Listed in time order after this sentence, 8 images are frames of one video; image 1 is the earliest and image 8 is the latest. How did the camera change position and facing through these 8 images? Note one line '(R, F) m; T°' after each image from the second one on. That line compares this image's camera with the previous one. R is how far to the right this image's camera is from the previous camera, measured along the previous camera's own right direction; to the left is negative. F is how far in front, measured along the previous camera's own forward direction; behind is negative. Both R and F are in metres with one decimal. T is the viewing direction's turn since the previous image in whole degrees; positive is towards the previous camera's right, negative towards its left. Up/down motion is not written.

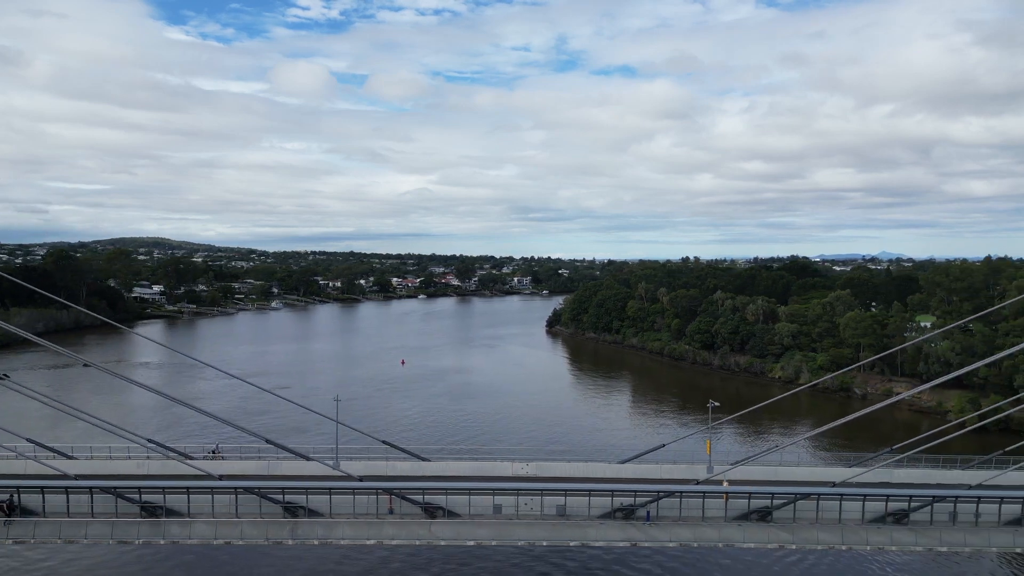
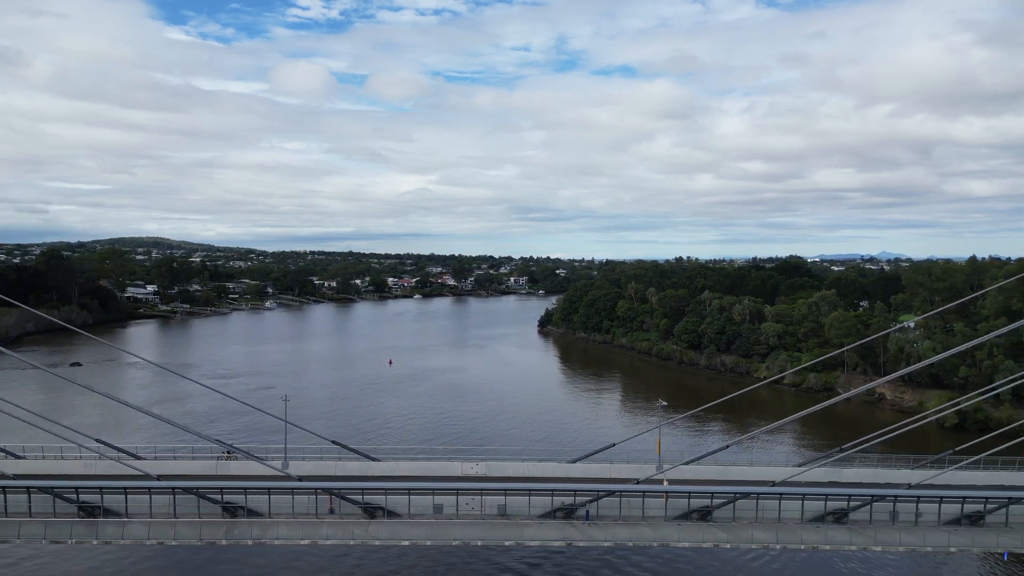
(+0.5, 0.0) m; 0°
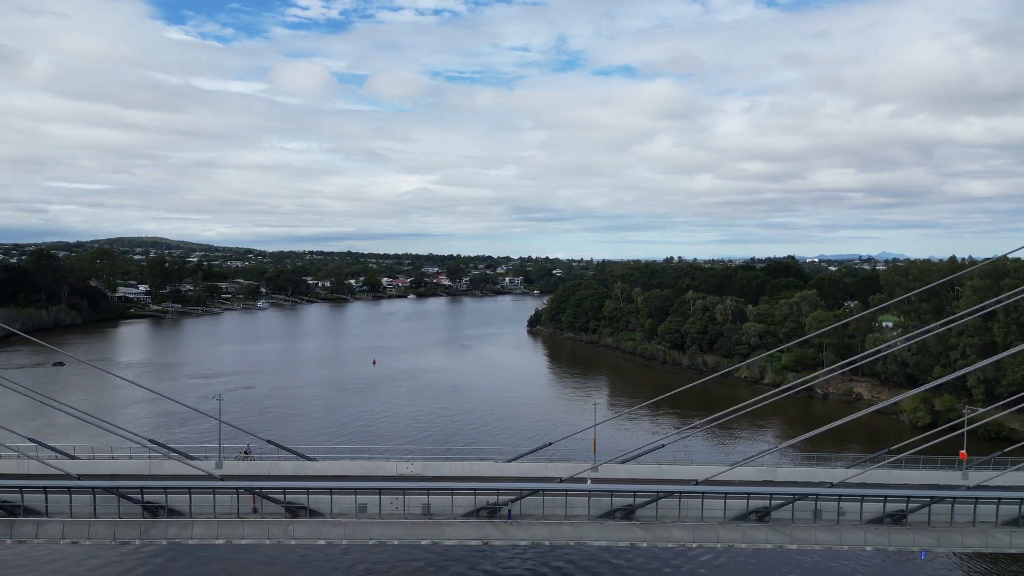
(+0.6, 0.0) m; 0°
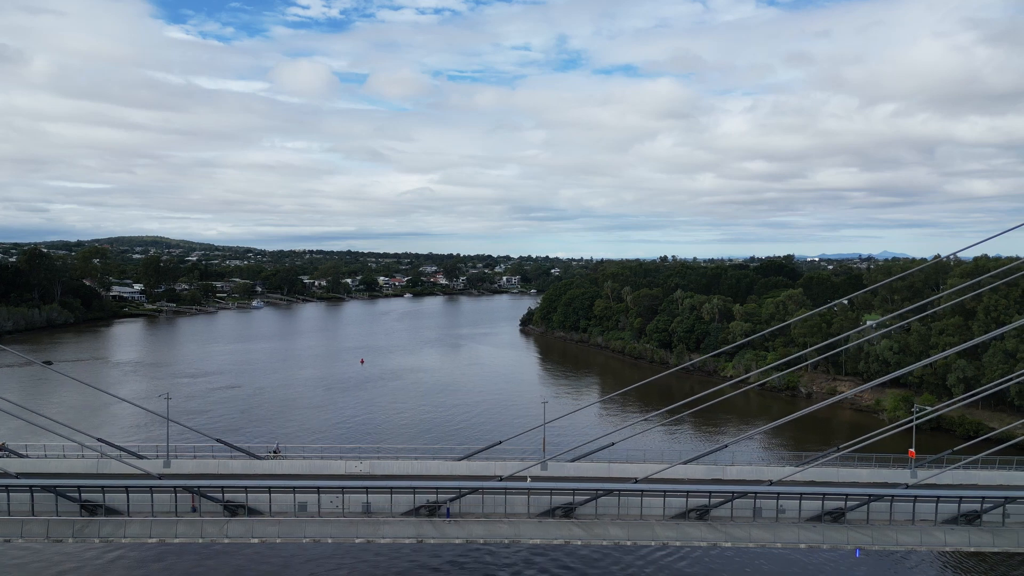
(+0.5, 0.0) m; 0°
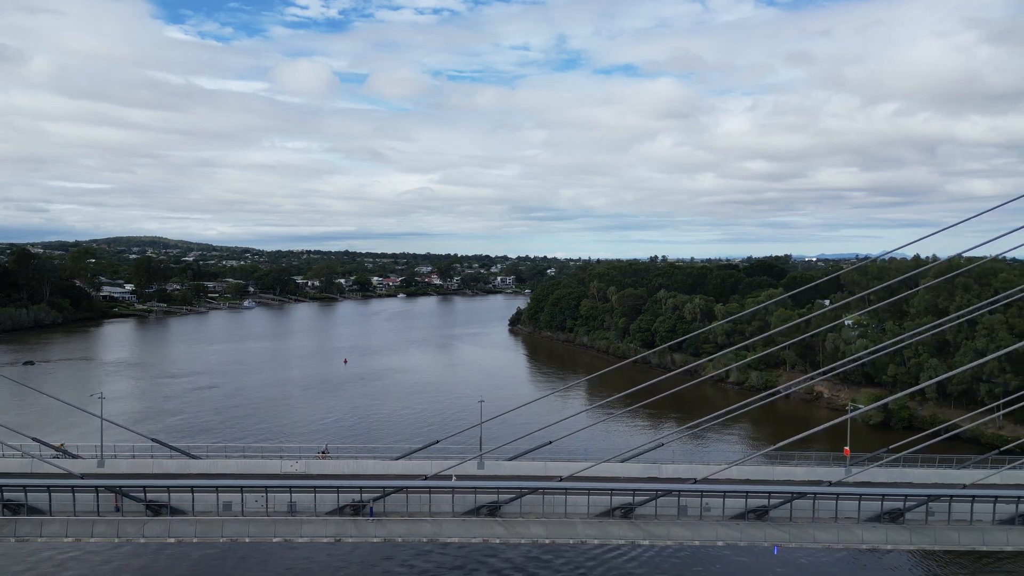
(+0.6, 0.0) m; 0°
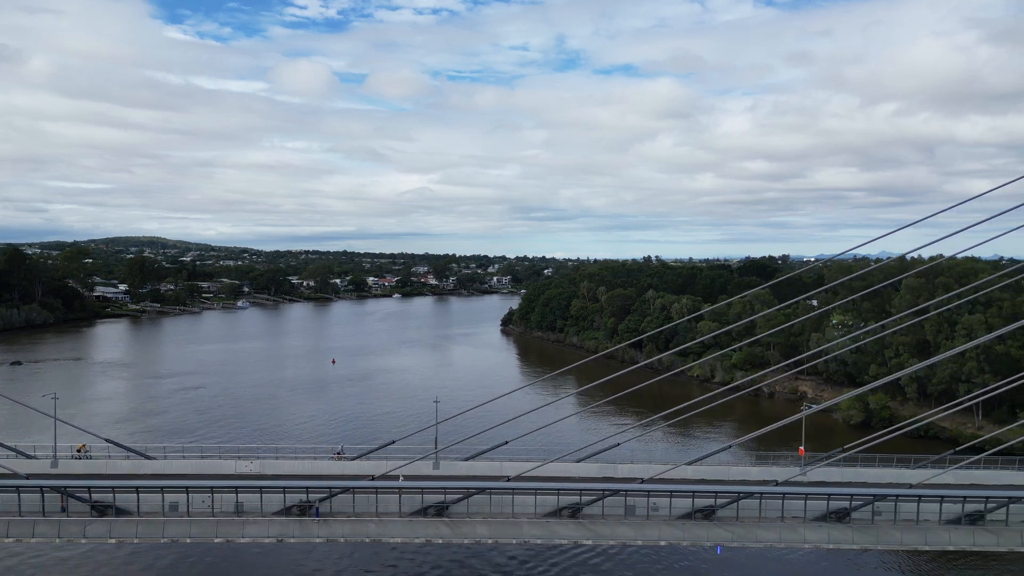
(+0.4, 0.0) m; 0°
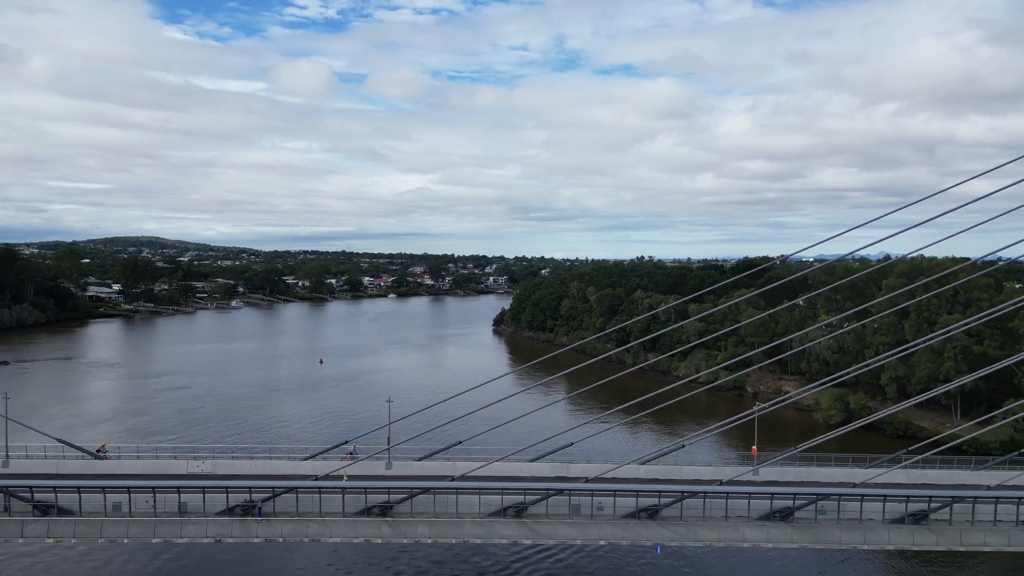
(+0.4, 0.0) m; 0°
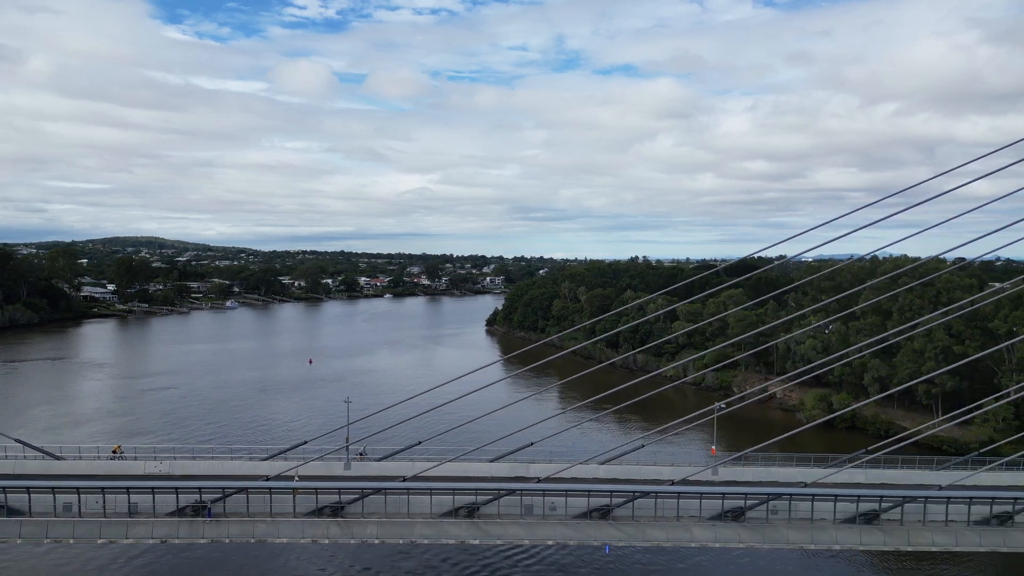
(+0.4, 0.0) m; 0°
